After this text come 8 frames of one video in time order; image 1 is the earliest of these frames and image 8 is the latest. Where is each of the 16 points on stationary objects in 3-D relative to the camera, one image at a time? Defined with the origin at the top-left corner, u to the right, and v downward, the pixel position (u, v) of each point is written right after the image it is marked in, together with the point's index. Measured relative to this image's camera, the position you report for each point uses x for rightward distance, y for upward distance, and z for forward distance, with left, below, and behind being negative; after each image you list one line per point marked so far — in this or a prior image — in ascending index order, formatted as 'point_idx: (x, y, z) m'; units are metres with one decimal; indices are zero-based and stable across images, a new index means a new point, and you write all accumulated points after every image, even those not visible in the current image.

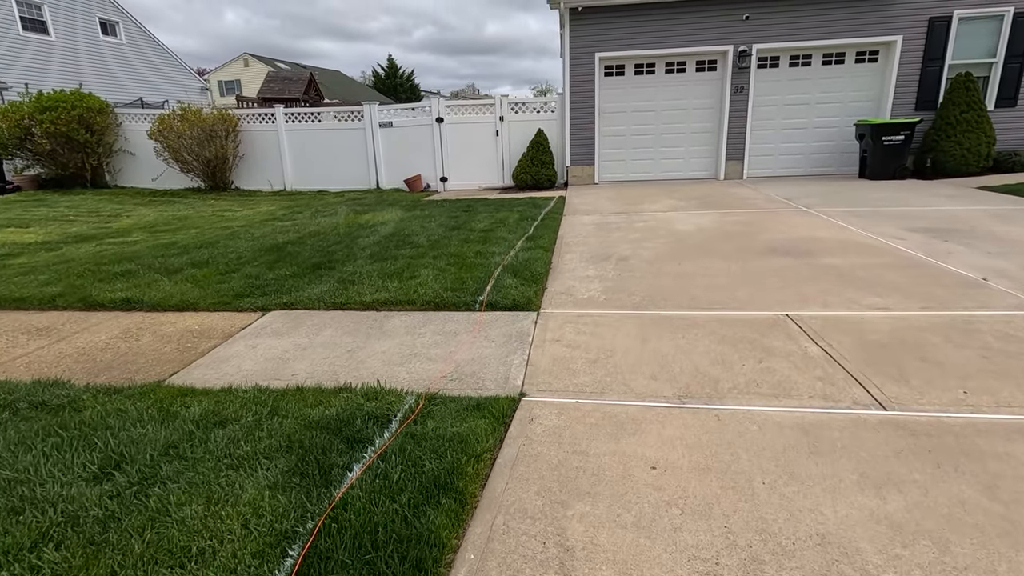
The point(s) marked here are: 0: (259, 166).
0: (-6.1, +2.9, +12.8) m
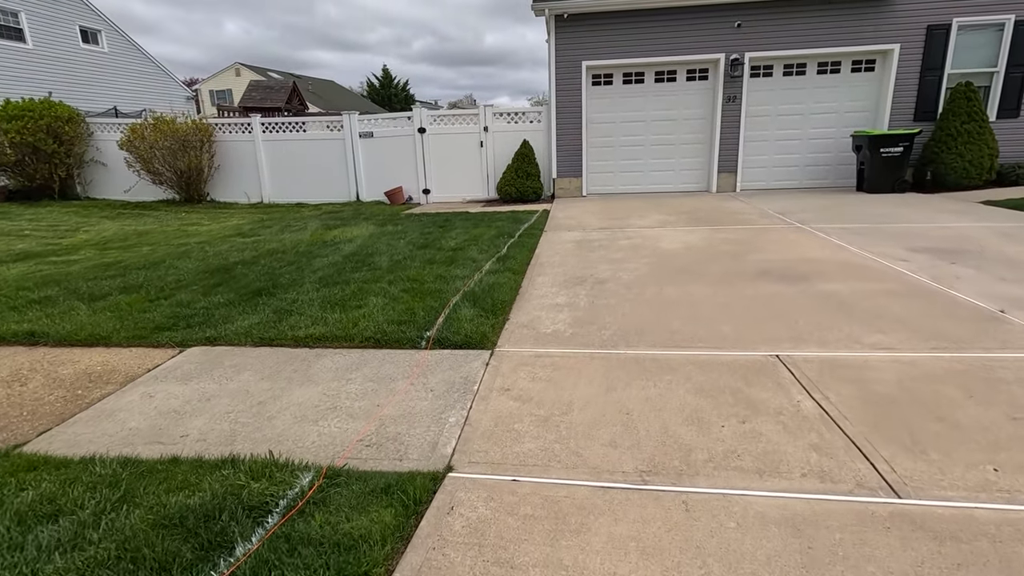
0: (-6.4, +2.6, +12.4) m
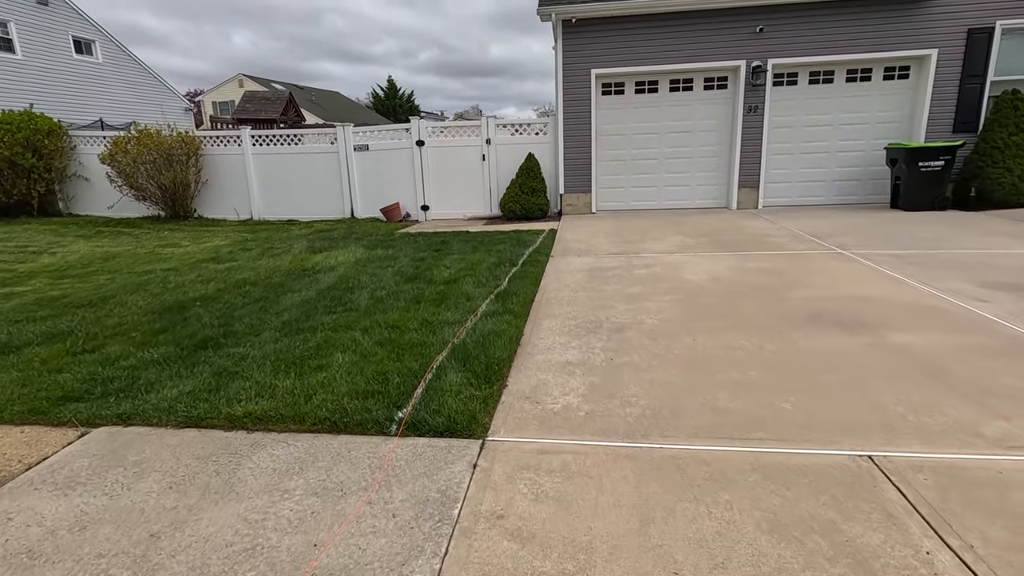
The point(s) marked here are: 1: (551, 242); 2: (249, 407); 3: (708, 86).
0: (-6.3, +2.1, +11.7) m
1: (+0.5, +0.6, +7.5) m
2: (-1.3, -0.6, +2.7) m
3: (+3.7, +3.8, +10.0) m
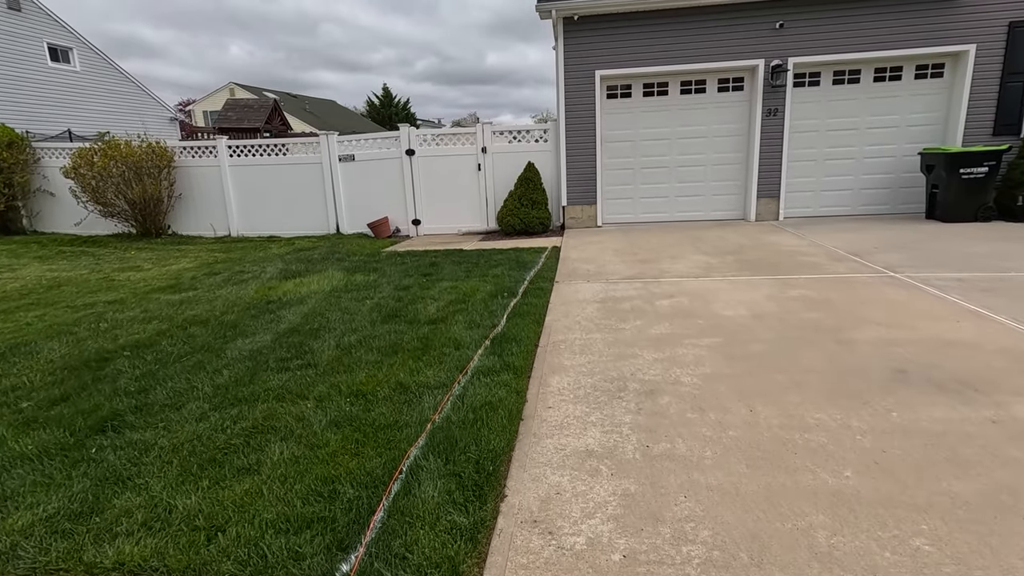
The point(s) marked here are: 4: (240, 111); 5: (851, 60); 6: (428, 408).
0: (-6.4, +1.6, +10.9) m
1: (+0.5, +0.3, +6.6) m
2: (-1.3, -0.9, +1.9) m
3: (+3.6, +3.4, +9.2) m
4: (-7.8, +5.1, +15.3) m
5: (+5.5, +3.7, +8.7) m
6: (-0.4, -0.6, +2.8) m
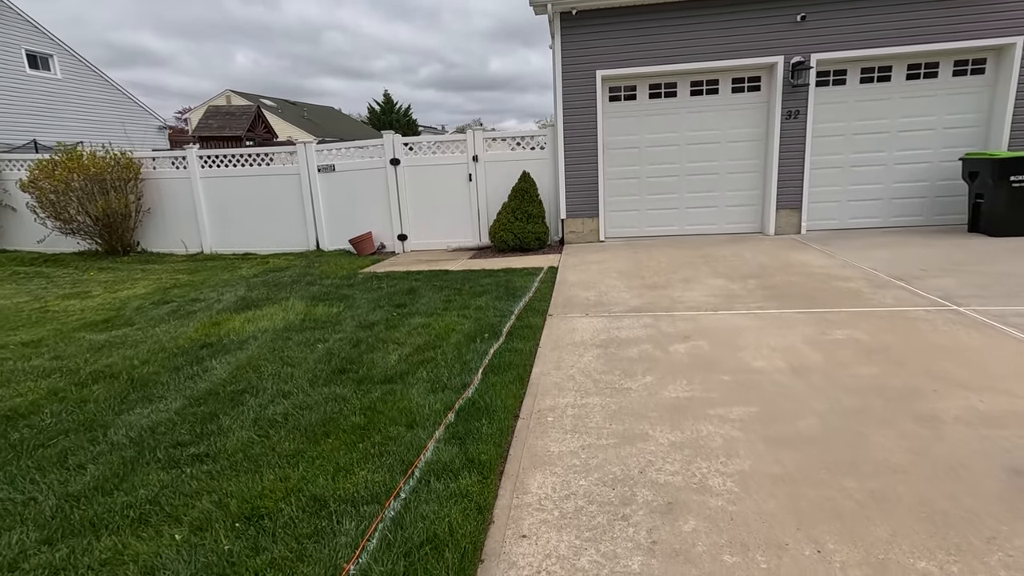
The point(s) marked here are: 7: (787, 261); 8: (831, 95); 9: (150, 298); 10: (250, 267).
0: (-6.5, +1.2, +10.1) m
1: (+0.4, 0.0, +5.8) m
2: (-1.5, -1.2, +1.0) m
3: (+3.5, +3.1, +8.3) m
4: (-7.9, +4.6, +14.5) m
5: (+5.4, +3.4, +7.8) m
6: (-0.6, -0.9, +1.9) m
7: (+3.3, +0.3, +6.4) m
8: (+4.8, +2.9, +8.1) m
9: (-4.4, -0.1, +6.5) m
10: (-4.2, +0.3, +8.6) m
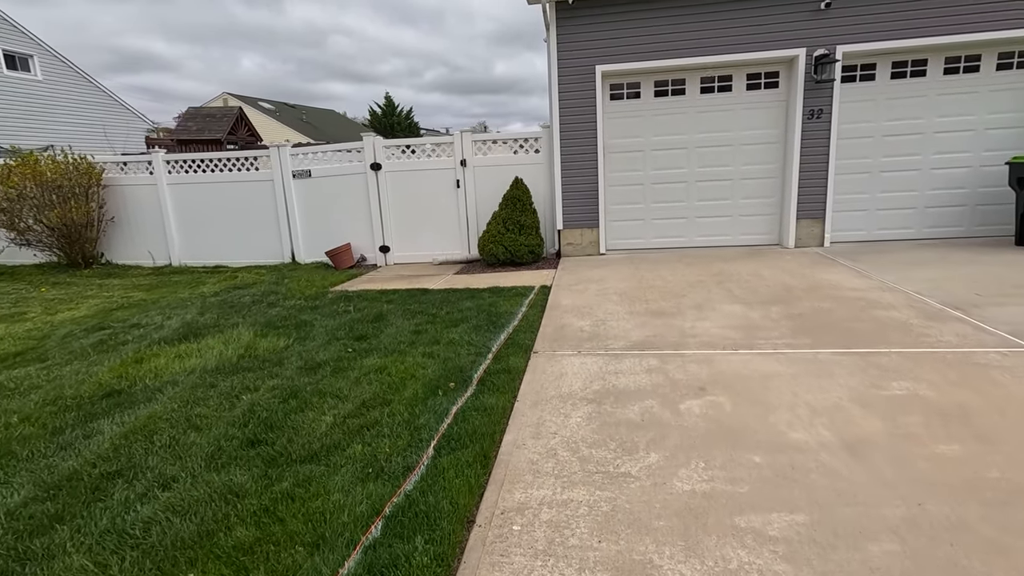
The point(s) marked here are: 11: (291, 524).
0: (-6.6, +1.0, +9.3) m
1: (+0.2, -0.3, +5.0) m
2: (-1.7, -1.4, +0.2) m
3: (+3.4, +2.8, +7.5) m
4: (-7.9, +4.3, +13.8) m
5: (+5.3, +3.1, +7.0) m
6: (-0.8, -1.1, +1.1) m
7: (+3.1, +0.1, +5.5) m
8: (+4.7, +2.7, +7.2) m
9: (-4.5, -0.4, +5.7) m
10: (-4.4, +0.1, +7.8) m
11: (-0.8, -0.9, +2.1) m
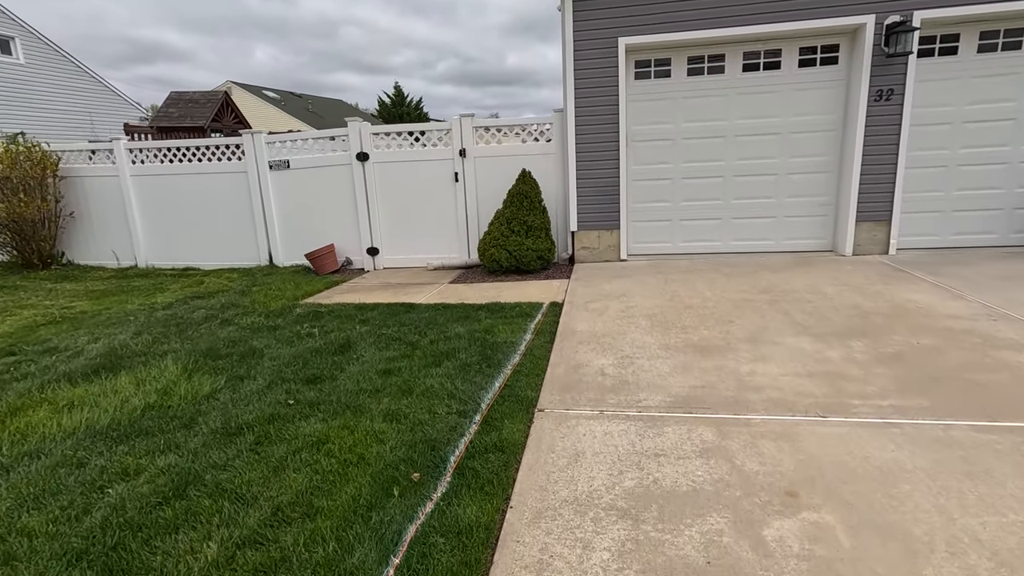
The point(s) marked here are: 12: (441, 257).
0: (-6.5, +0.9, +8.4) m
1: (+0.2, -0.5, +3.9) m
2: (-1.8, -1.6, -0.9) m
3: (+3.4, +2.7, +6.2) m
4: (-7.7, +4.3, +12.8) m
5: (+5.3, +2.9, +5.7) m
6: (-0.9, -1.4, 0.0) m
7: (+3.2, -0.1, +4.4) m
8: (+4.8, +2.5, +6.0) m
9: (-4.5, -0.5, +4.7) m
10: (-4.3, 0.0, +6.8) m
11: (-0.9, -1.1, +1.0) m
12: (-1.0, +0.4, +7.5) m
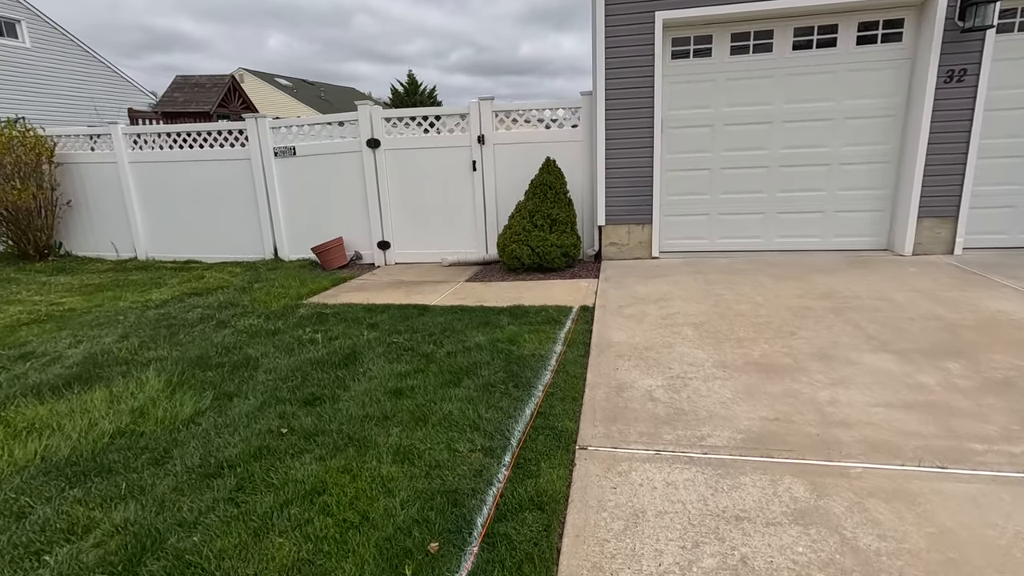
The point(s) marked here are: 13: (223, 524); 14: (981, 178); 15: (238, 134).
0: (-6.2, +1.0, +7.9) m
1: (+0.4, -0.5, +3.3) m
2: (-1.8, -1.7, -1.3) m
3: (+3.7, +2.6, +5.6) m
4: (-7.3, +4.5, +12.4) m
5: (+5.6, +2.9, +5.0) m
6: (-0.8, -1.5, -0.5) m
7: (+3.4, -0.2, +3.8) m
8: (+5.0, +2.4, +5.3) m
9: (-4.3, -0.5, +4.3) m
10: (-4.0, 0.0, +6.4) m
11: (-0.8, -1.2, +0.5) m
12: (-0.7, +0.5, +6.9) m
13: (-1.1, -0.8, +2.0) m
14: (+5.0, +1.1, +5.6) m
15: (-3.7, +2.1, +7.3) m
